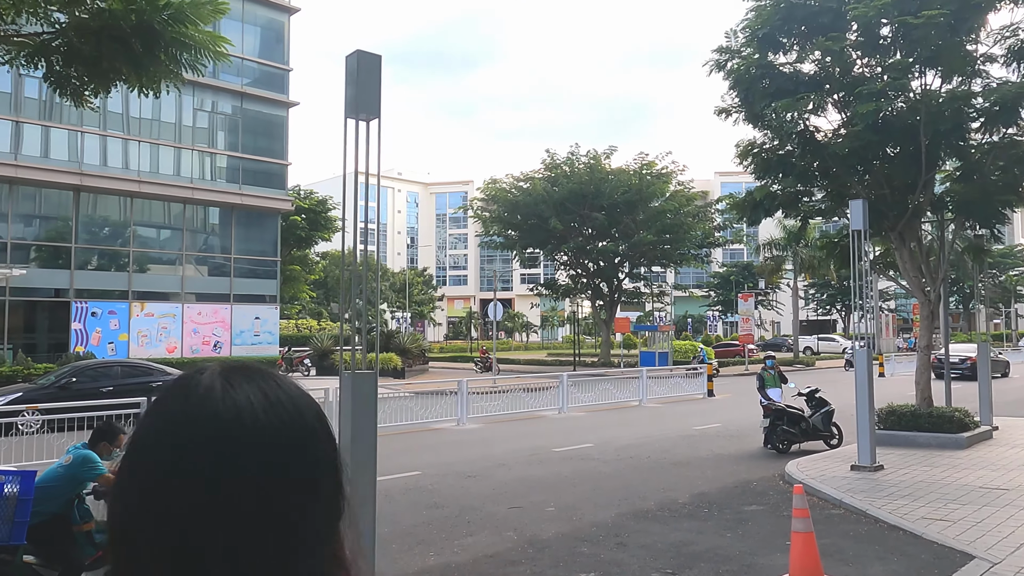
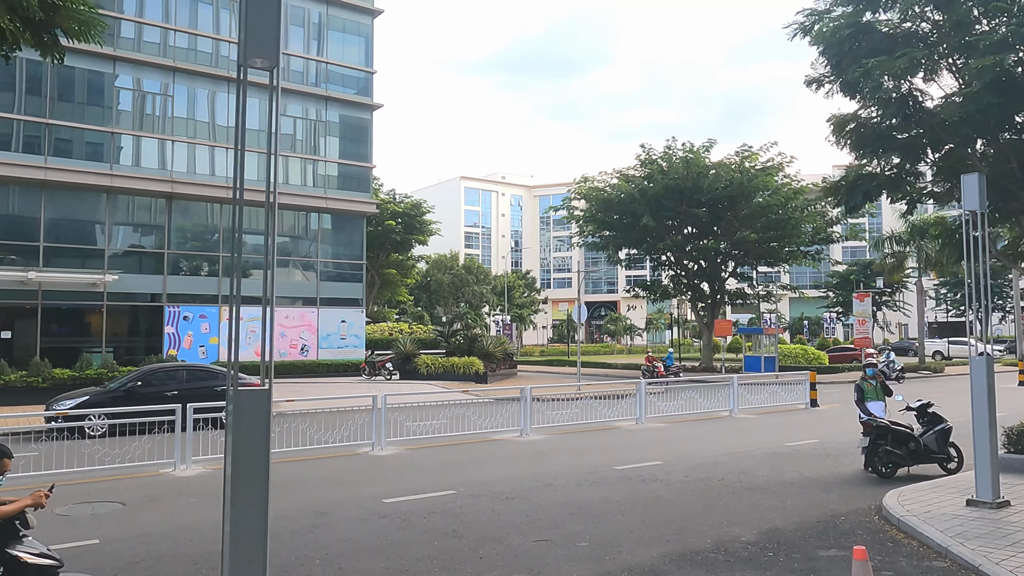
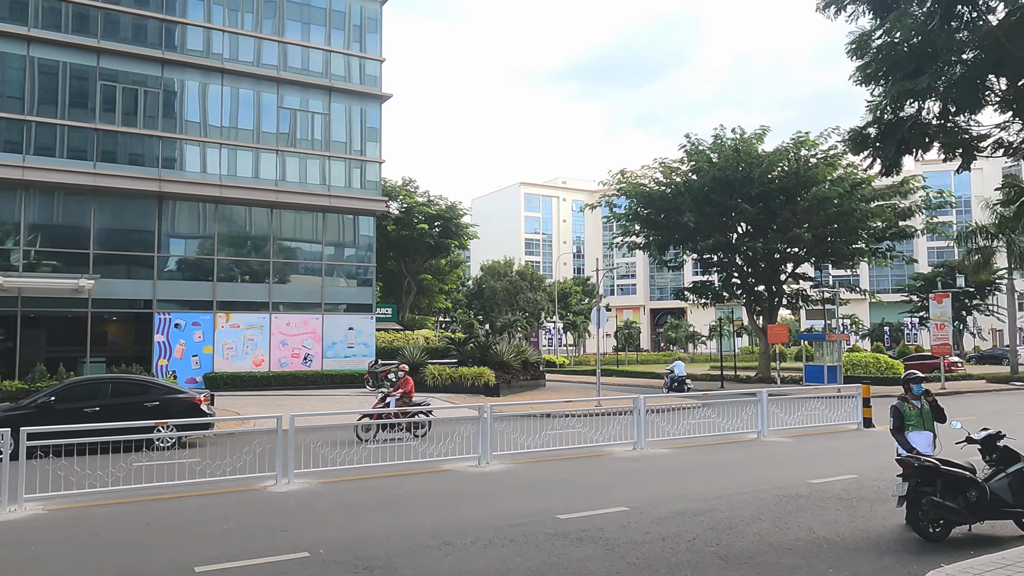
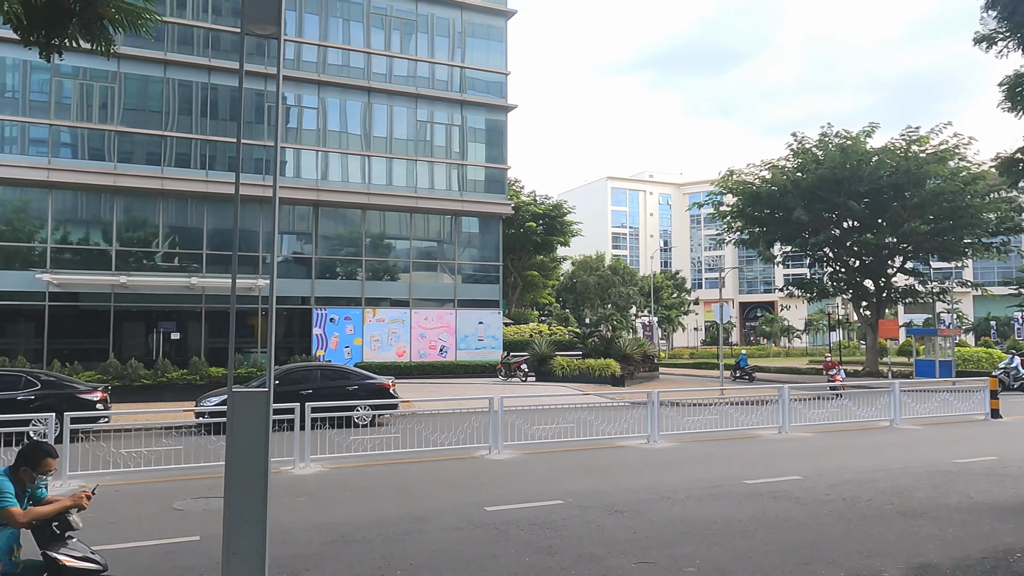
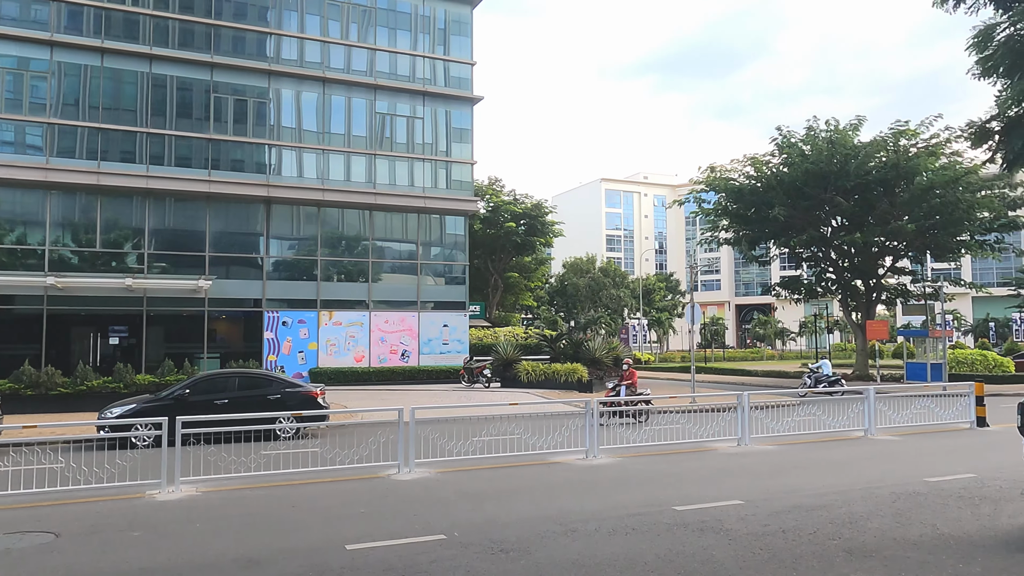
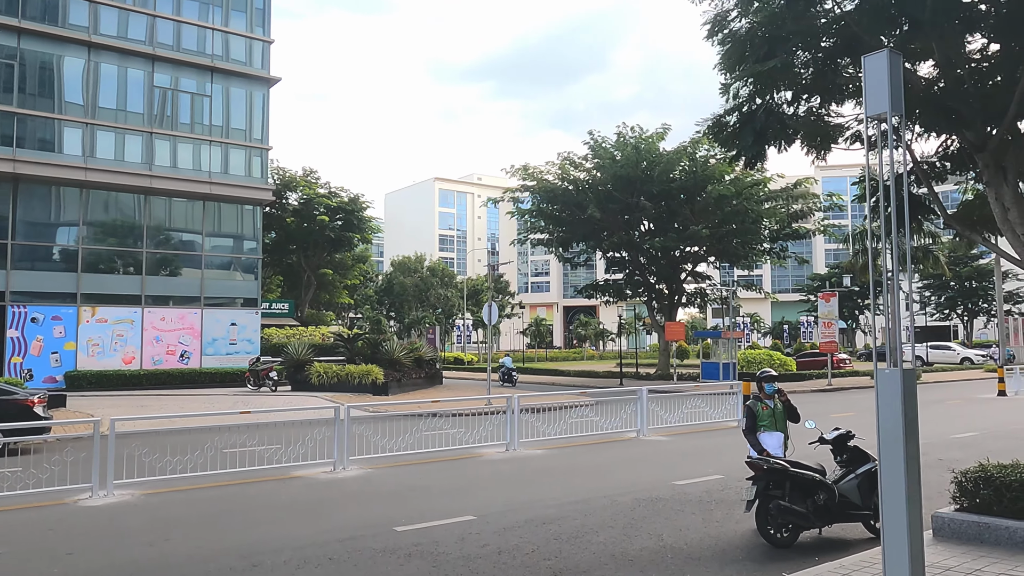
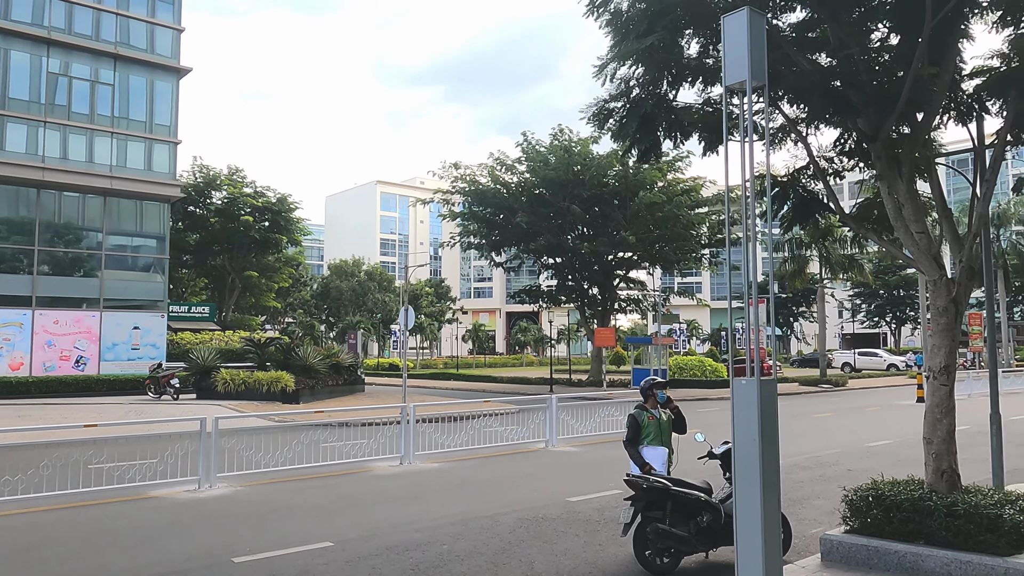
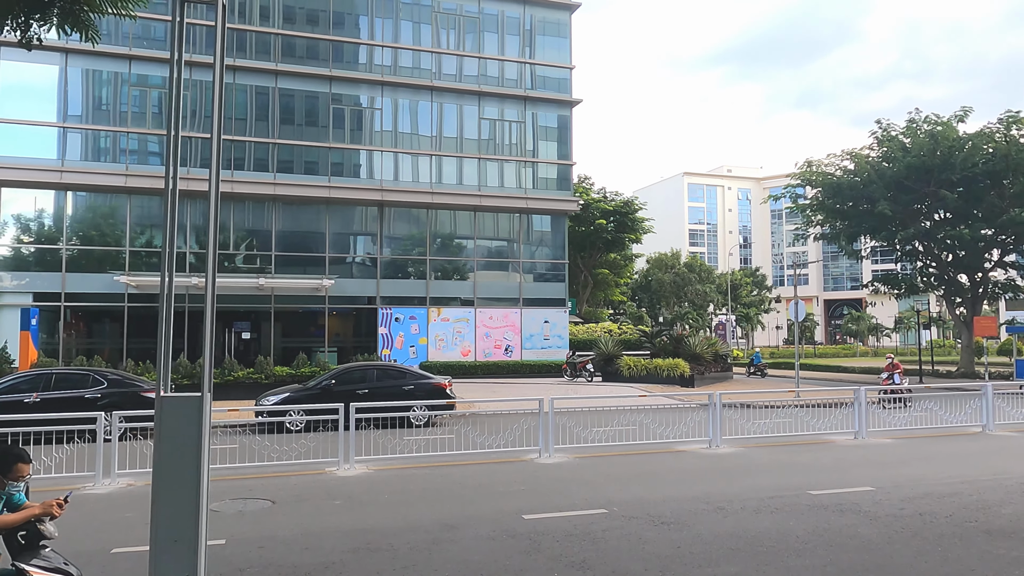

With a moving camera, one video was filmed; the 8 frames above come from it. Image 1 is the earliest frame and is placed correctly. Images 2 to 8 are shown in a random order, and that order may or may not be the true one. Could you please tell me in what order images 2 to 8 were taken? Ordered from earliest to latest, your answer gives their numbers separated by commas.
2, 4, 8, 5, 3, 6, 7
